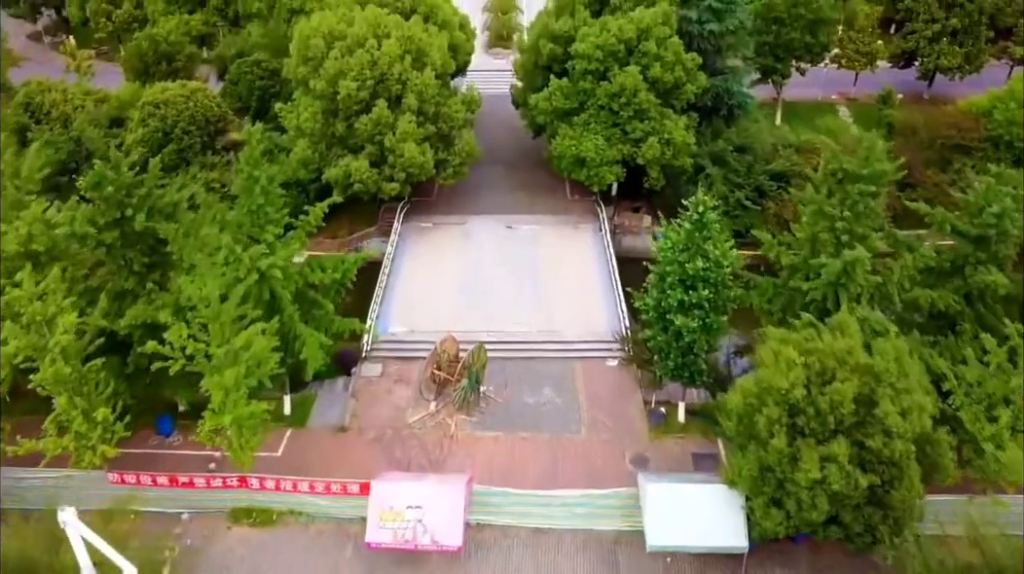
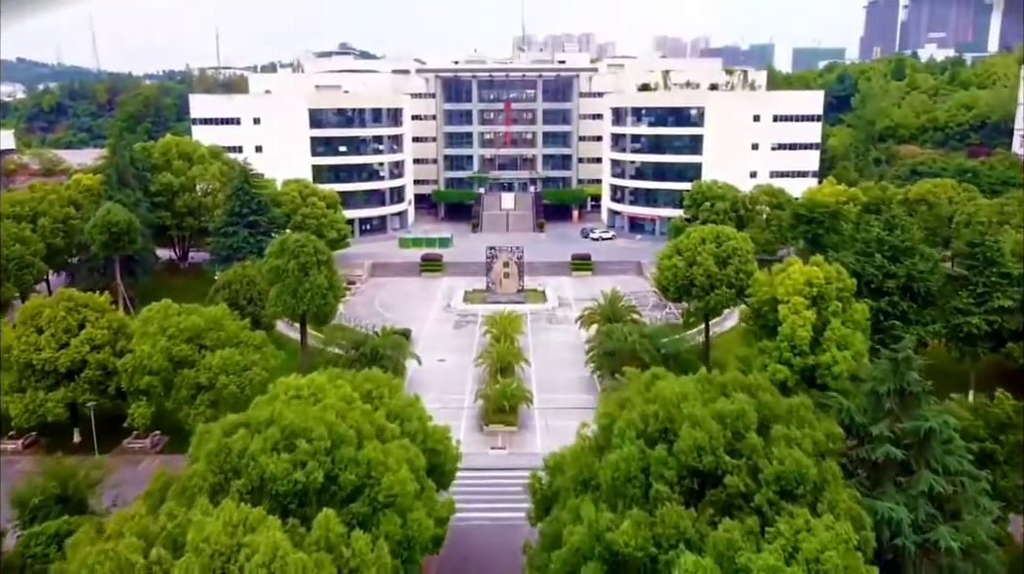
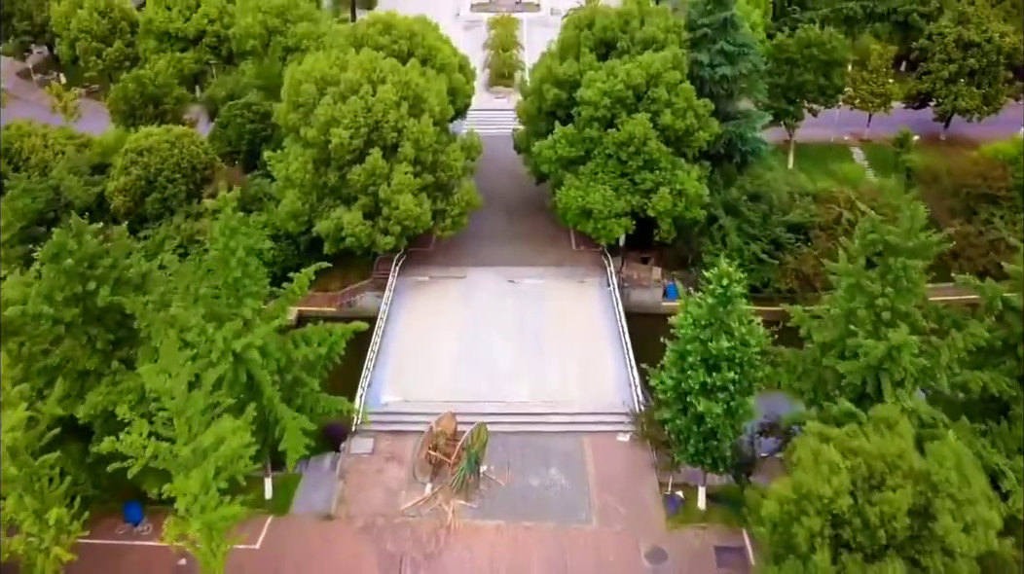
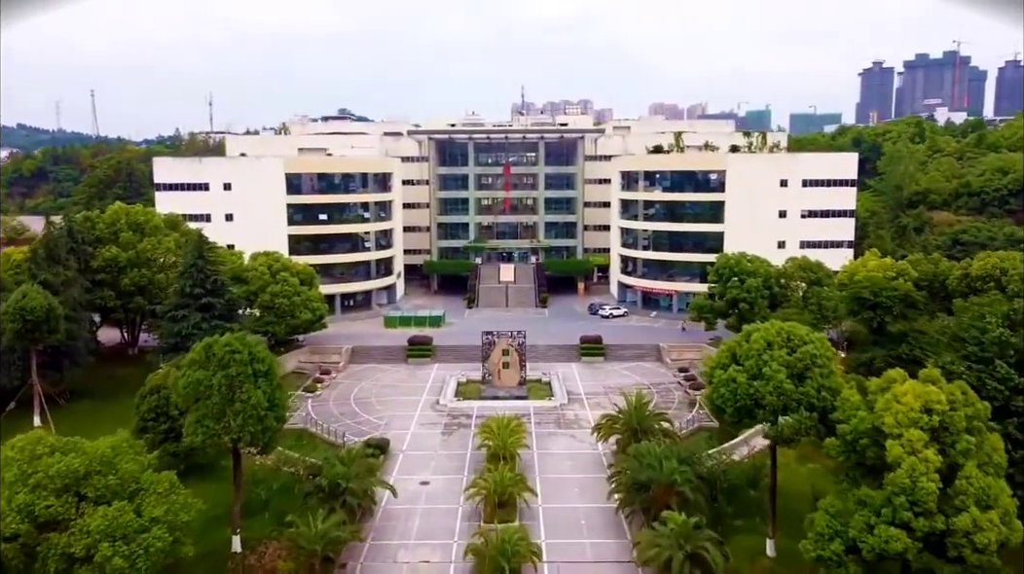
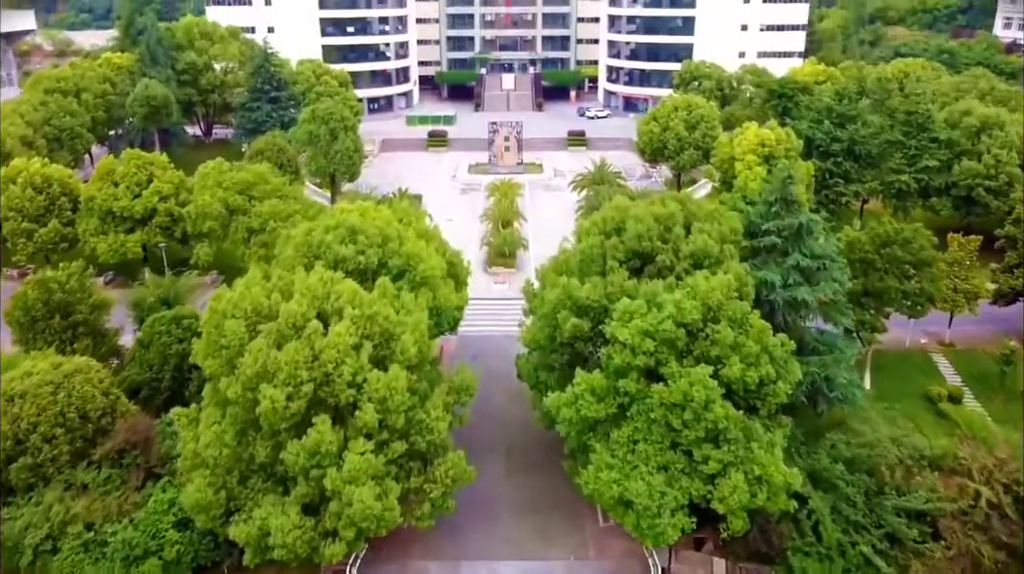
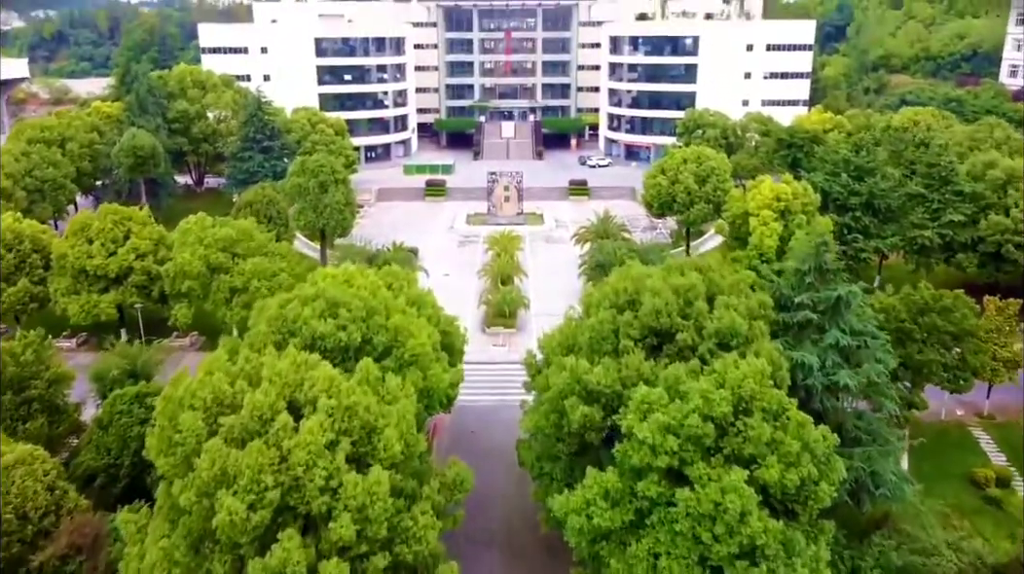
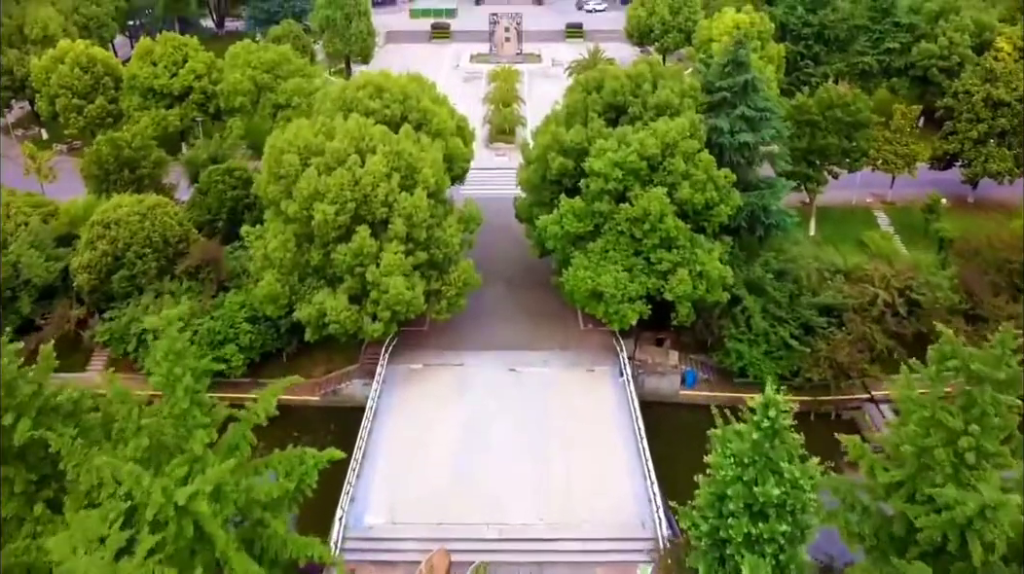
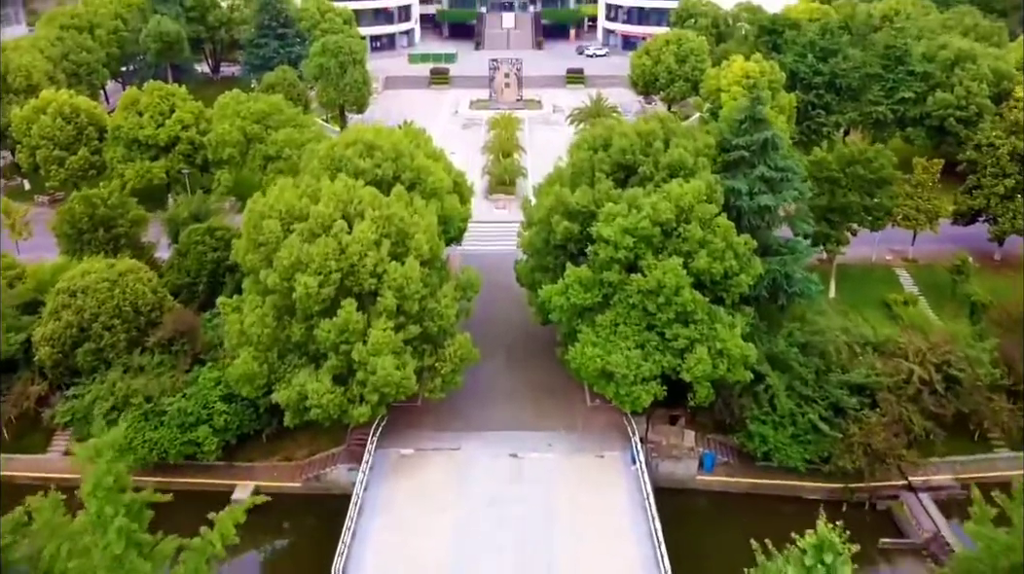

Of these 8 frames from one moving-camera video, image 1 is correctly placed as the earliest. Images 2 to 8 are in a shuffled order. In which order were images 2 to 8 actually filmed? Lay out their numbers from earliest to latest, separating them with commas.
3, 7, 8, 5, 6, 2, 4
